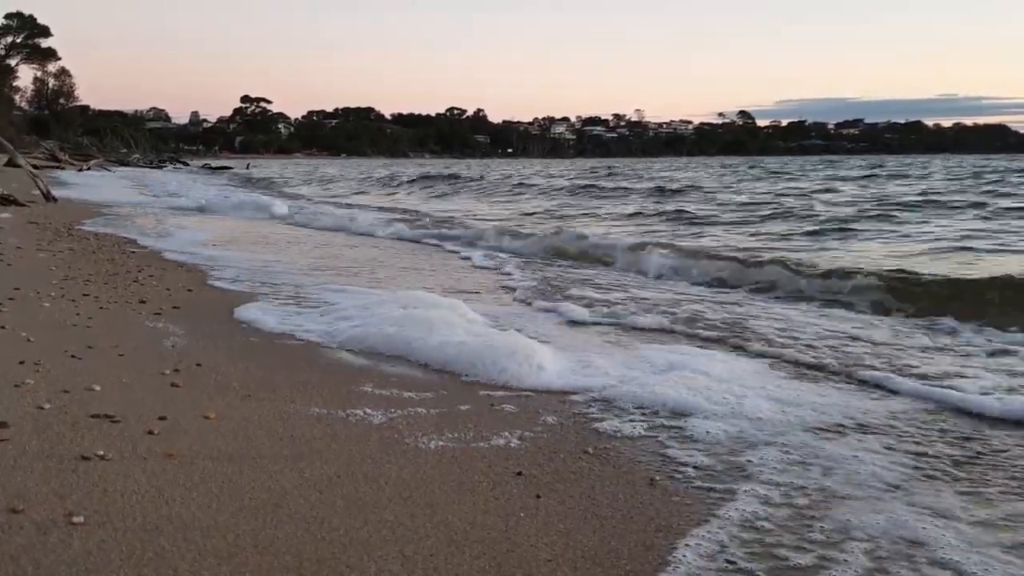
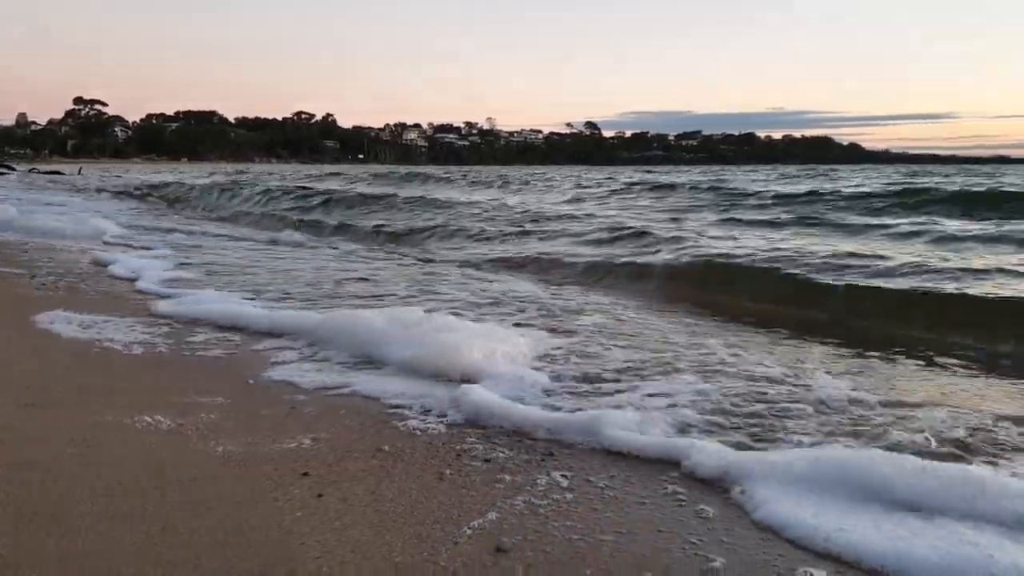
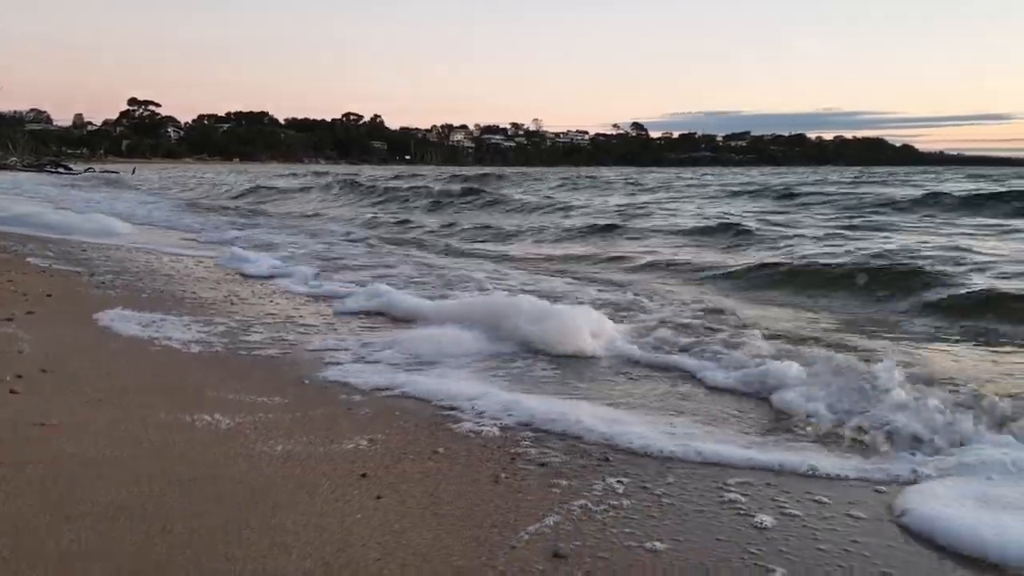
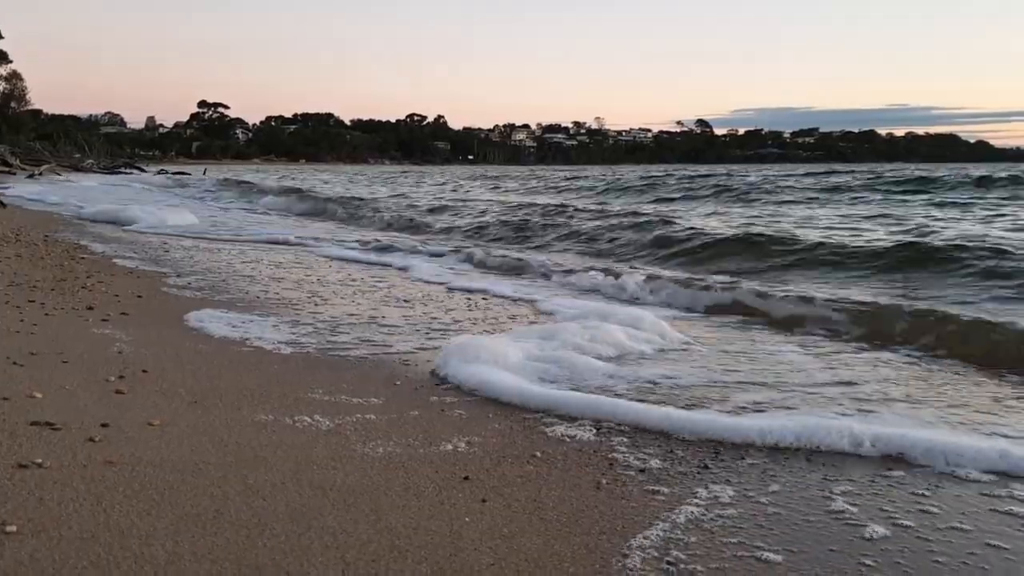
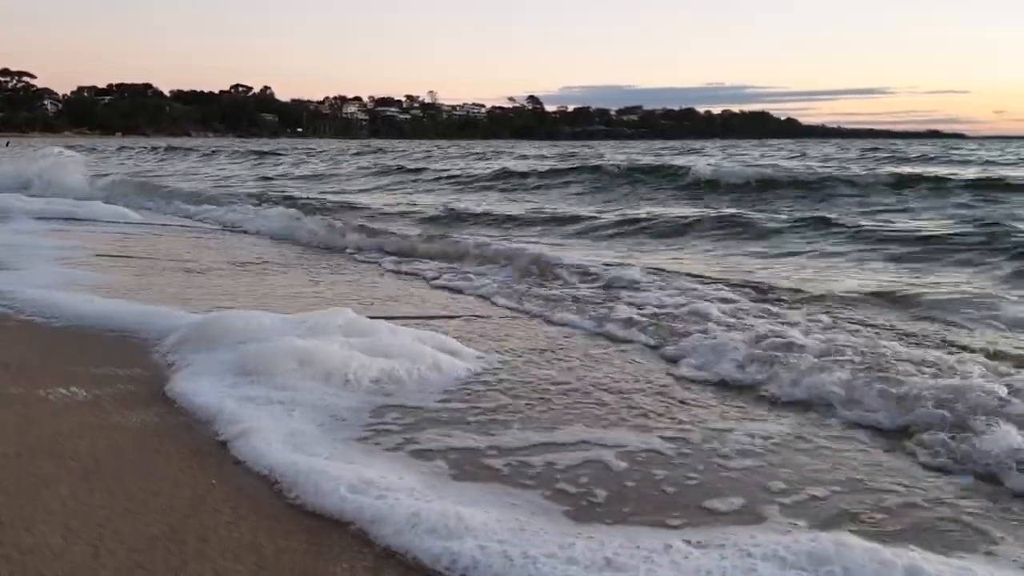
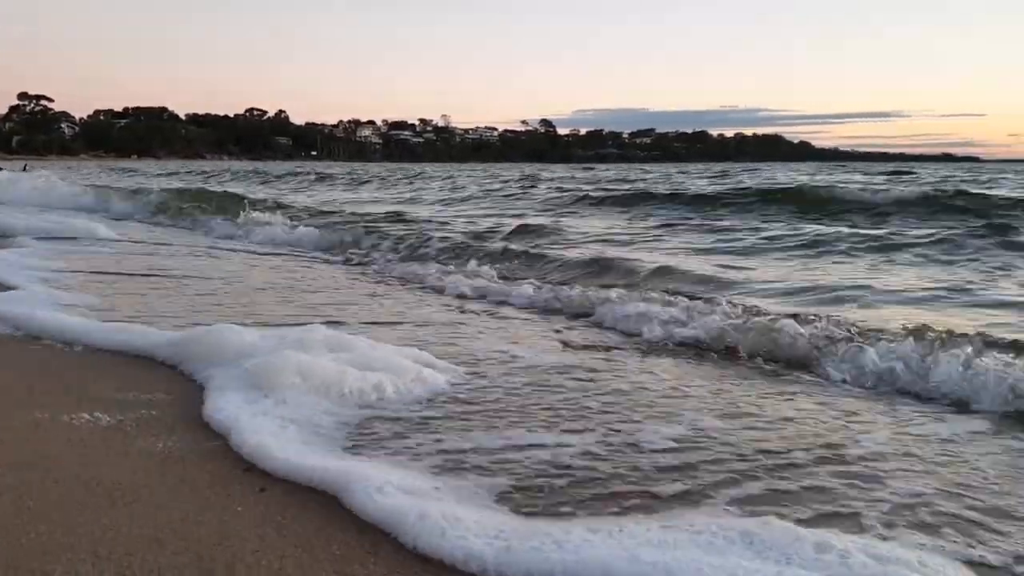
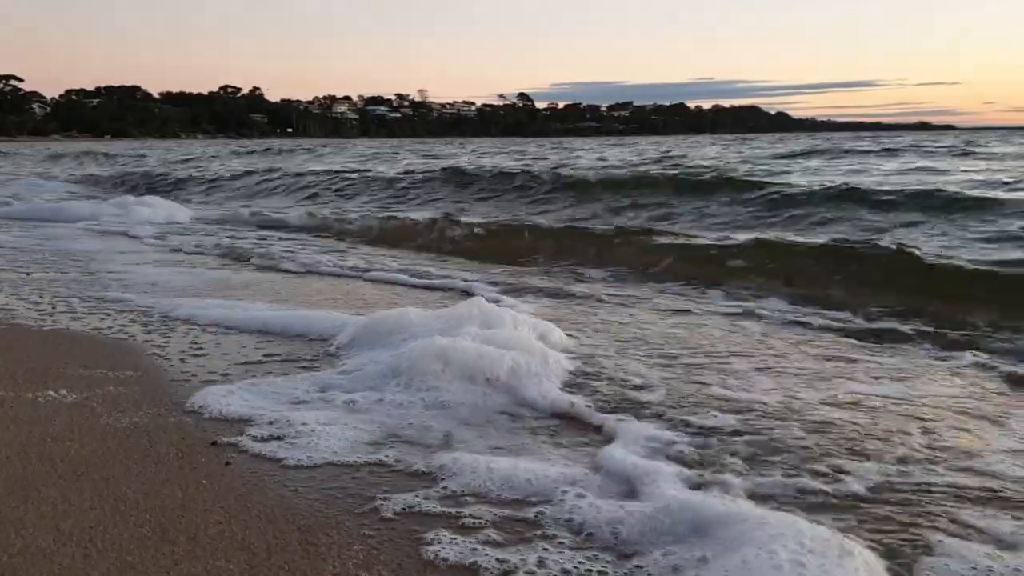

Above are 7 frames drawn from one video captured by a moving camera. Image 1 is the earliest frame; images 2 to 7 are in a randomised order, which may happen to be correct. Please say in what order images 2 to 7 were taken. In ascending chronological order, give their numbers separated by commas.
4, 3, 2, 6, 5, 7
